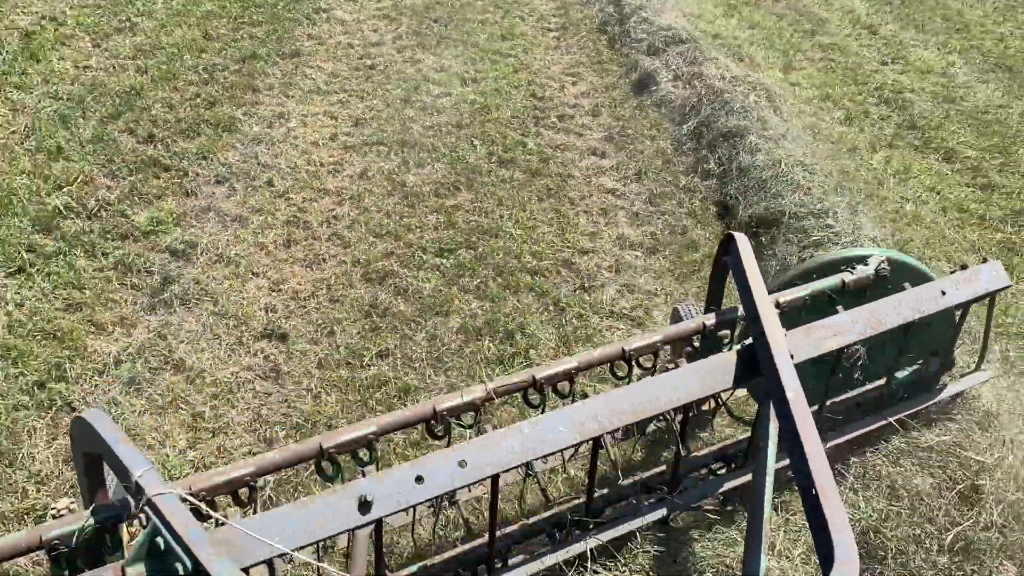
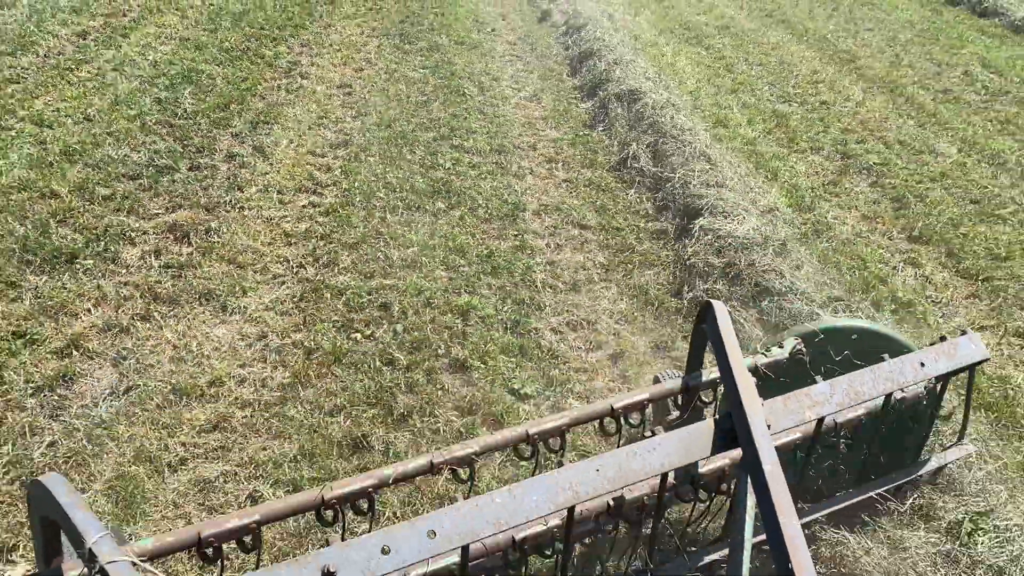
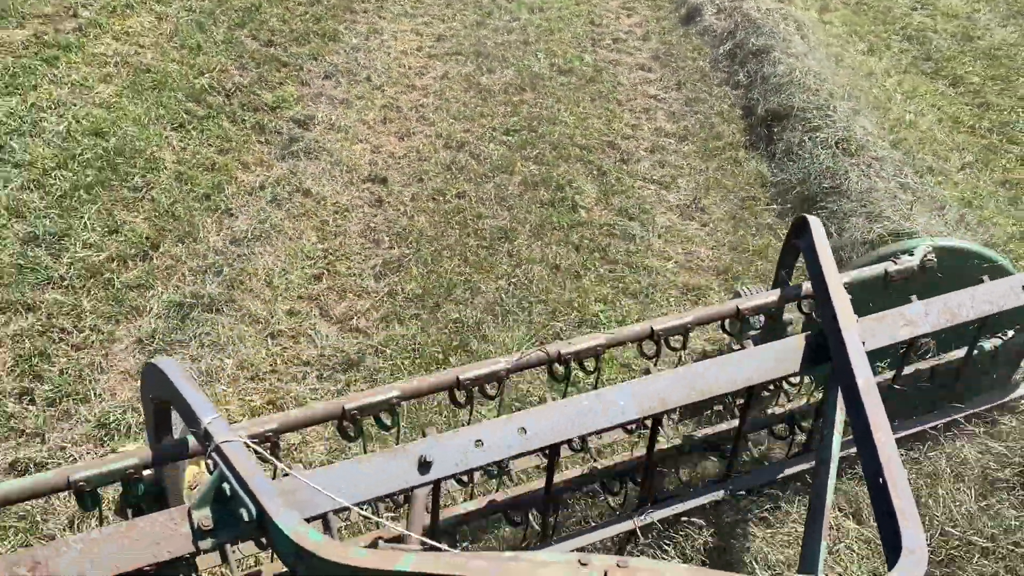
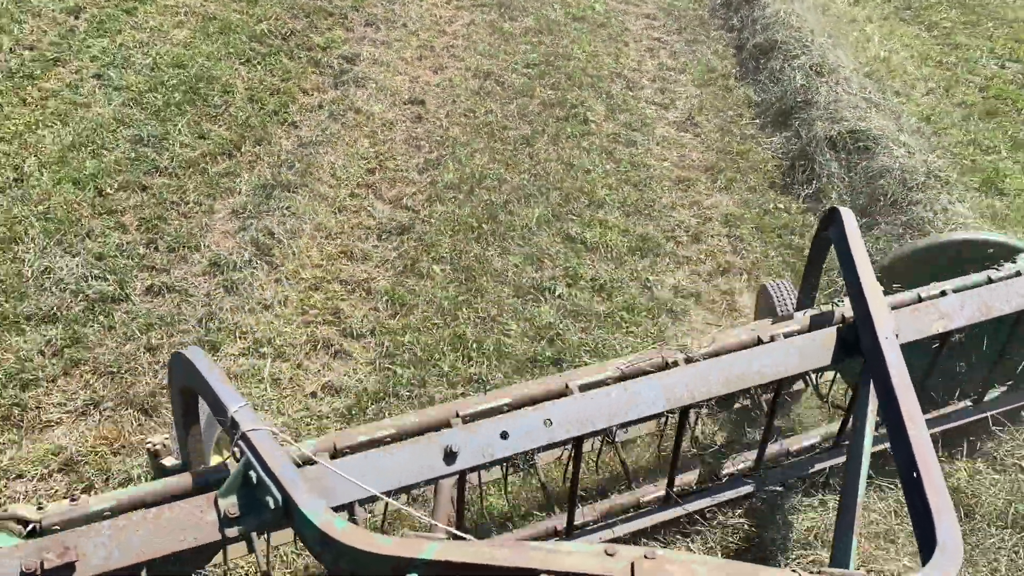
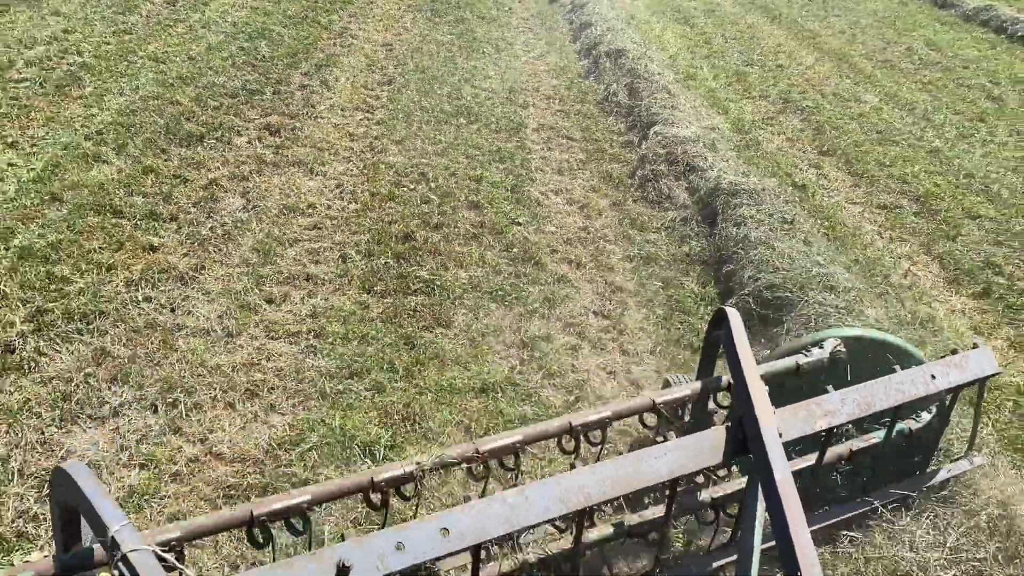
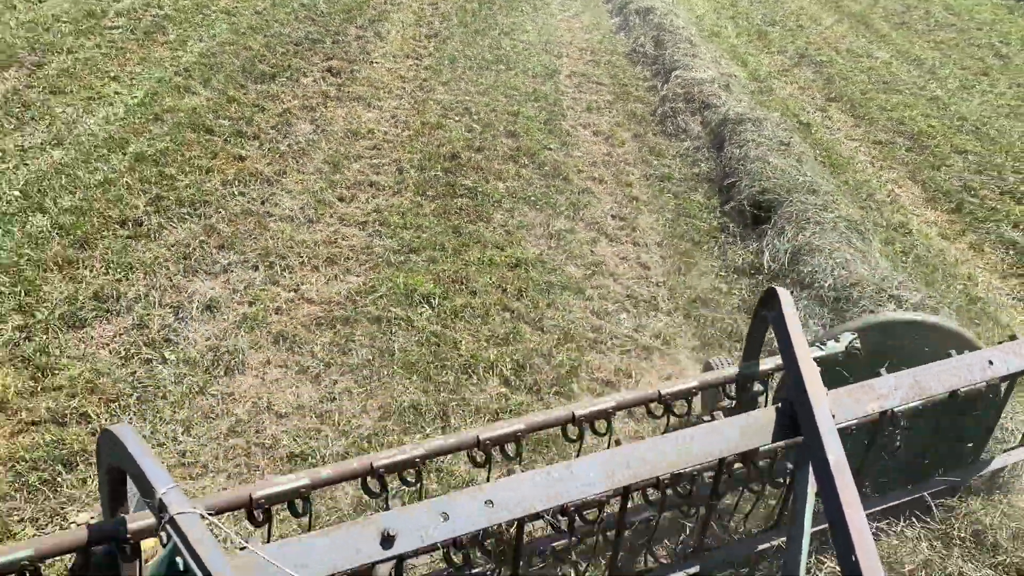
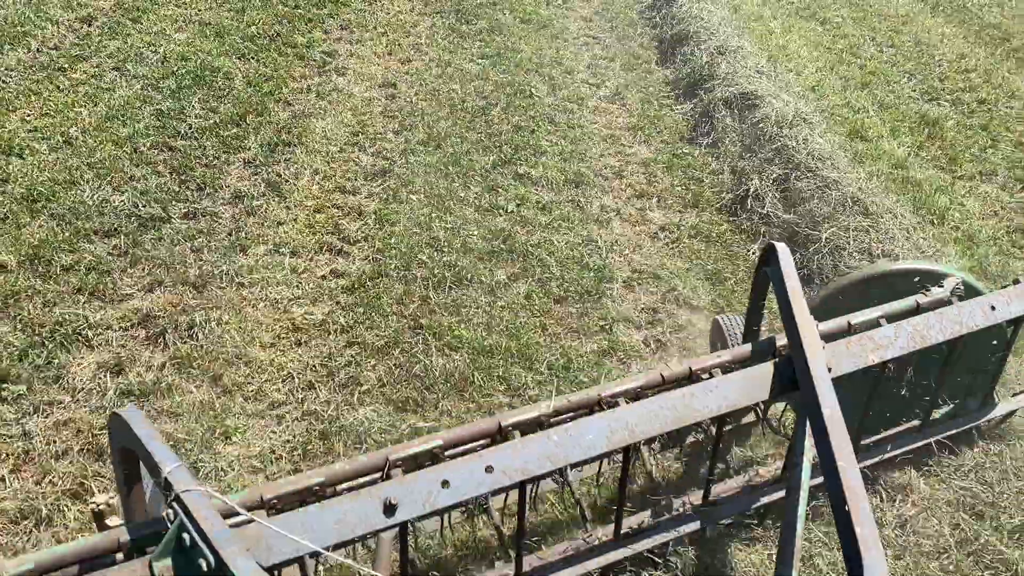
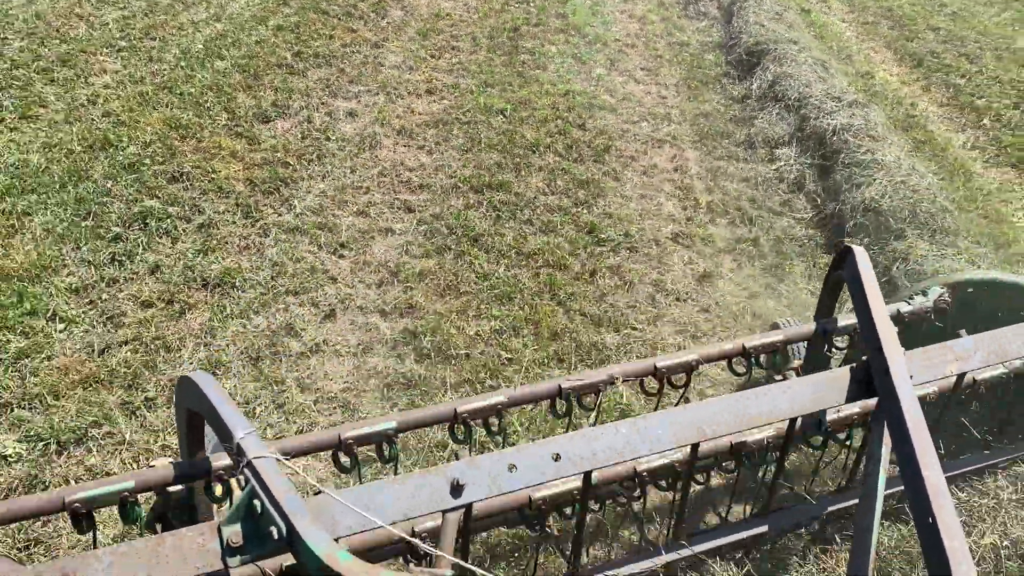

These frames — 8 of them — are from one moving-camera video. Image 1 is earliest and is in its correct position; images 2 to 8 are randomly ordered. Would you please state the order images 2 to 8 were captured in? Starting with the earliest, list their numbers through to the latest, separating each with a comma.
3, 4, 7, 2, 5, 6, 8
